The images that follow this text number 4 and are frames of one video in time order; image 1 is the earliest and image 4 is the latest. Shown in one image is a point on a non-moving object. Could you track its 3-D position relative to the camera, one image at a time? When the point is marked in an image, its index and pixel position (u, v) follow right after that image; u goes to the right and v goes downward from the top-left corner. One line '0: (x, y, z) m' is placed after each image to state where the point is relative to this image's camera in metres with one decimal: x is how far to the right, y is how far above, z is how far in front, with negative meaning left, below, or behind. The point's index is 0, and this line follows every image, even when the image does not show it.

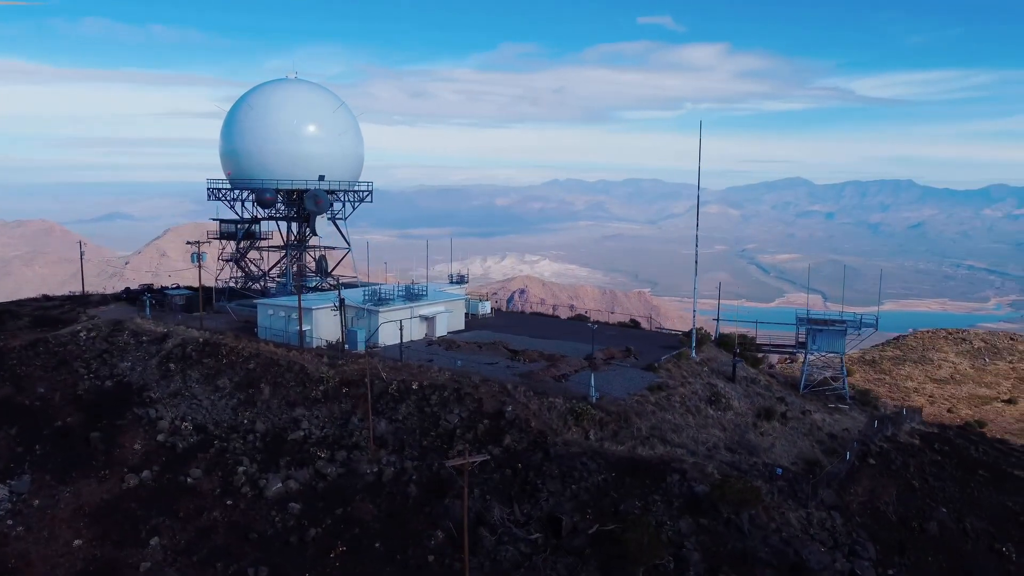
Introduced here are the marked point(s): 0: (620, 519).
0: (+2.1, -4.5, +13.3) m
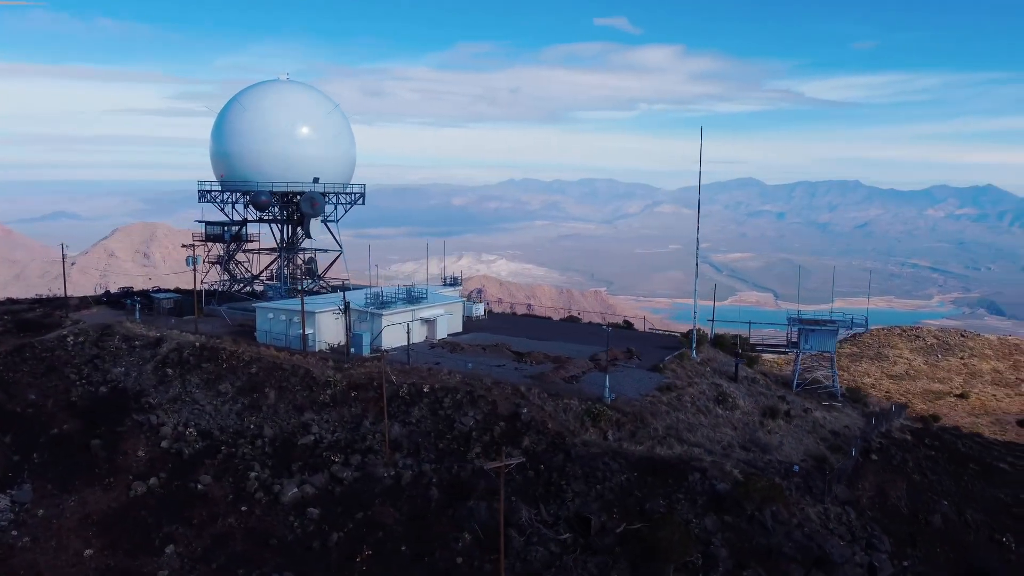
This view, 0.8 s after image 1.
0: (+2.7, -4.6, +13.6) m
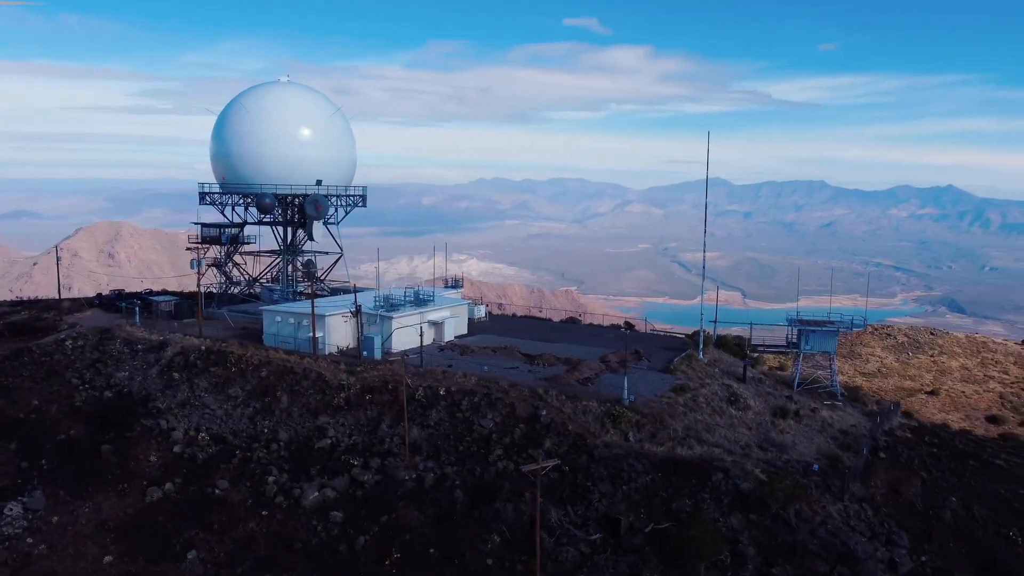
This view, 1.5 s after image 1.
0: (+3.3, -4.6, +13.9) m
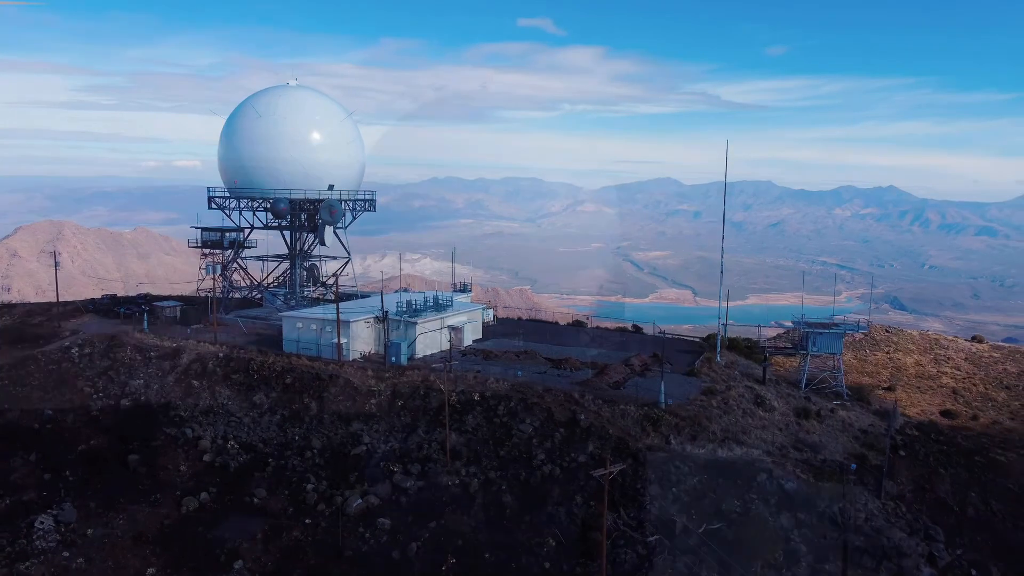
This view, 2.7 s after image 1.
0: (+4.4, -4.8, +14.3) m
